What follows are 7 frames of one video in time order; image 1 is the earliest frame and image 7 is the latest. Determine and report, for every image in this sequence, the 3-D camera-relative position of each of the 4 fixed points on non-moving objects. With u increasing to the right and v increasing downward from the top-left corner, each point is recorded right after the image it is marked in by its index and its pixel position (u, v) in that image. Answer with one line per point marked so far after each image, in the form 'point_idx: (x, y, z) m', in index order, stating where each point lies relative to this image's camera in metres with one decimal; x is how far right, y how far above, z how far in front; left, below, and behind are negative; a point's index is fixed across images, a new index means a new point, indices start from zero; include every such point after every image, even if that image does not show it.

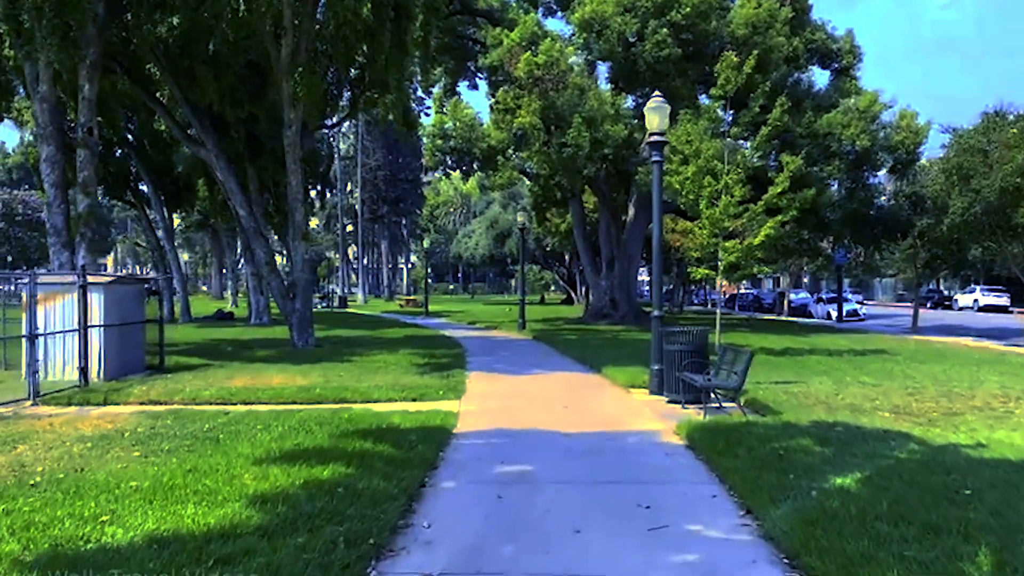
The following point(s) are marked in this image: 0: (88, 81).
0: (-9.0, +4.4, +18.9) m
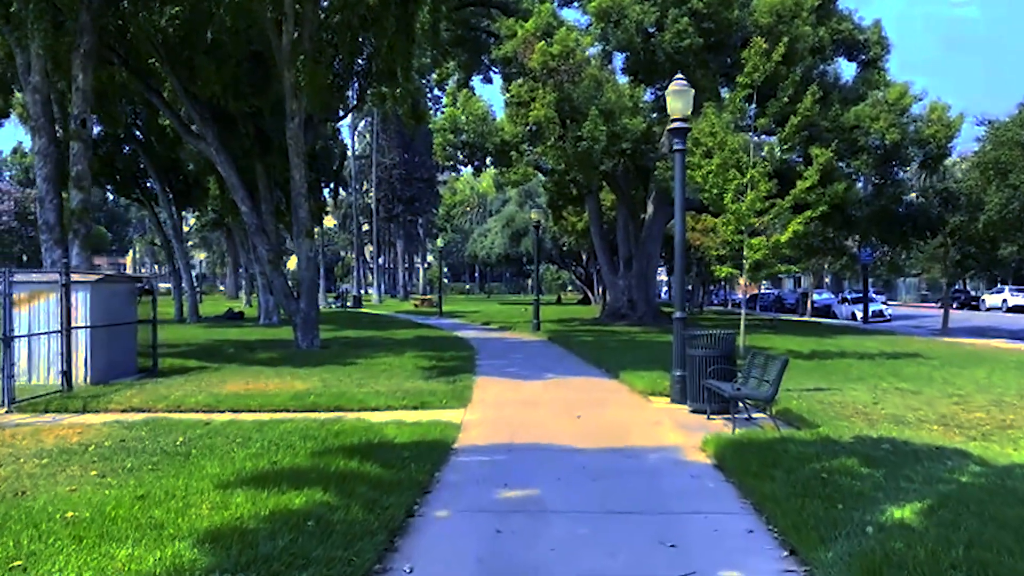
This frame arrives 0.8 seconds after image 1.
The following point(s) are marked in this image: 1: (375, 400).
0: (-8.8, +4.4, +18.1) m
1: (-1.9, -1.5, +12.3) m
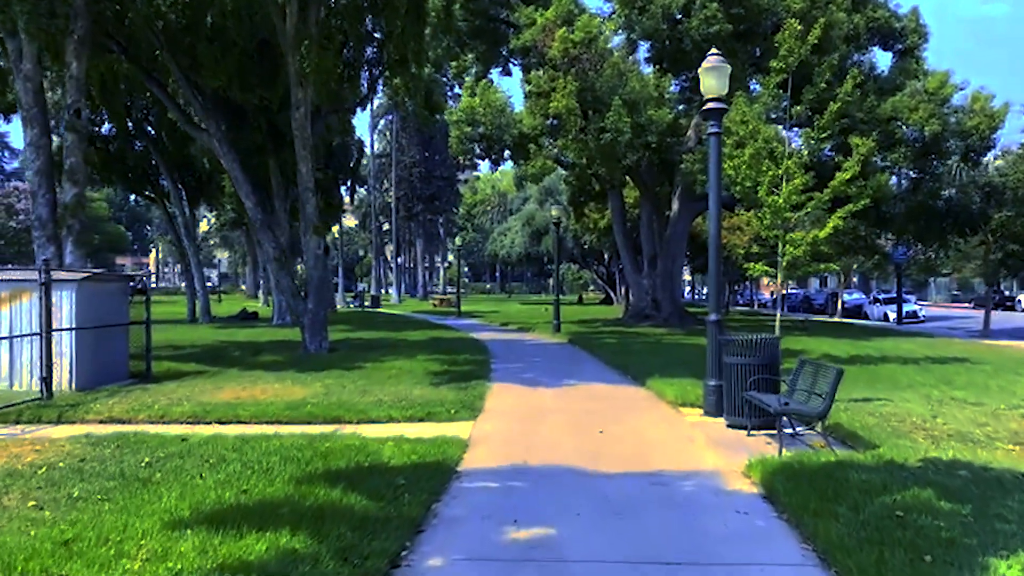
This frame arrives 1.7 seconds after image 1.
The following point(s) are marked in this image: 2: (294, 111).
0: (-8.4, +4.4, +17.2) m
1: (-1.7, -1.5, +11.1) m
2: (-4.6, +3.7, +18.8) m
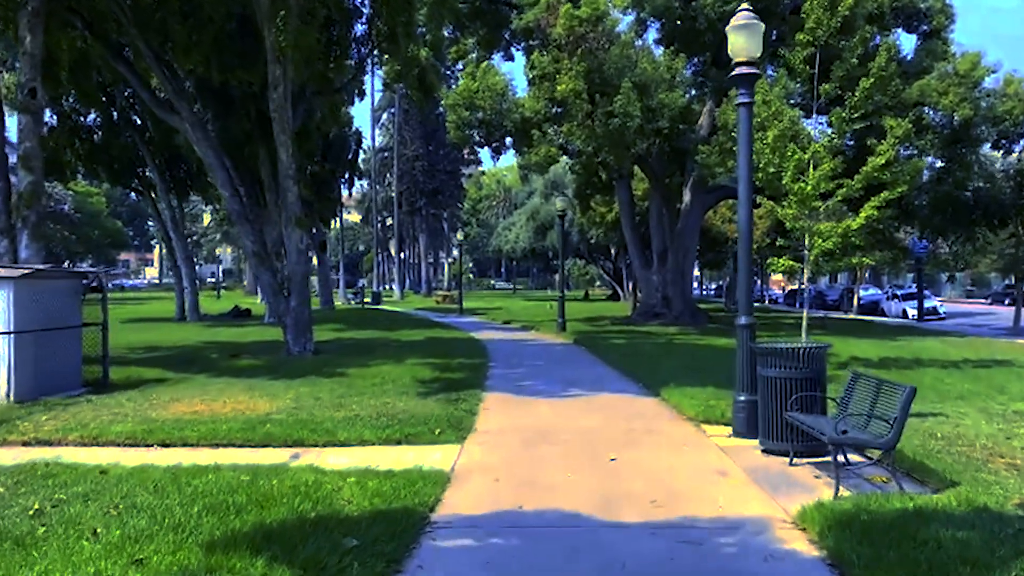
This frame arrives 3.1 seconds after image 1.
0: (-8.4, +4.5, +15.6) m
1: (-1.8, -1.5, +9.5) m
2: (-4.6, +3.8, +17.1) m
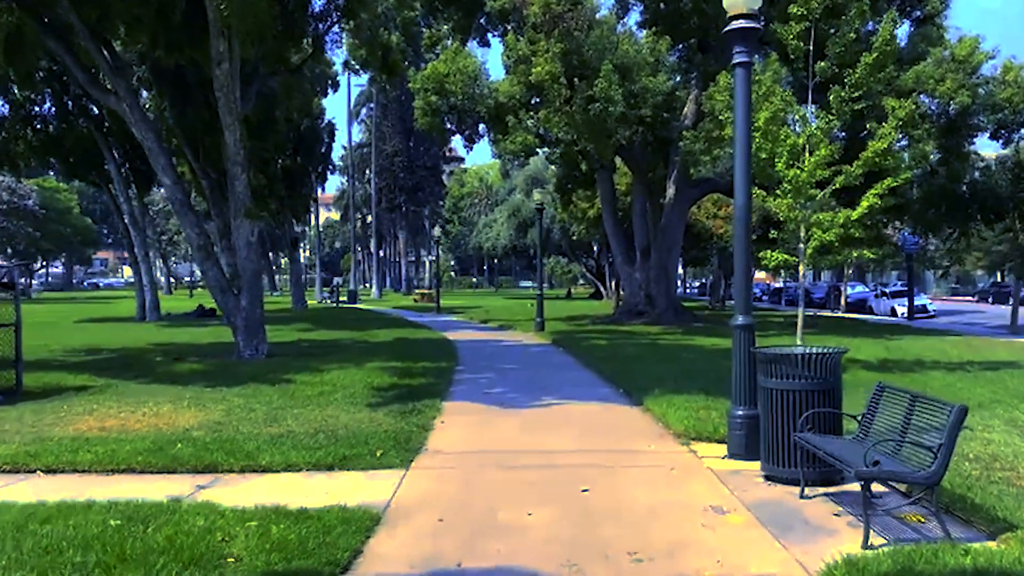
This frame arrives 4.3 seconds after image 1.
0: (-9.0, +4.5, +13.9) m
1: (-2.2, -1.5, +8.0) m
2: (-5.2, +3.8, +15.6) m
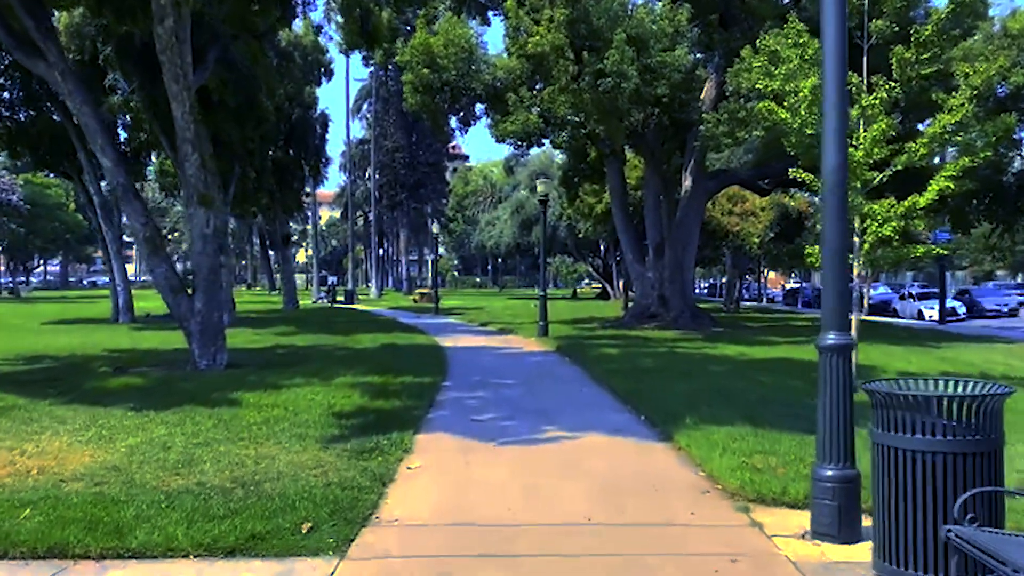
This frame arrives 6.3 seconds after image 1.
0: (-9.0, +4.5, +11.6) m
1: (-2.2, -1.5, +5.6) m
2: (-5.2, +3.8, +13.2) m
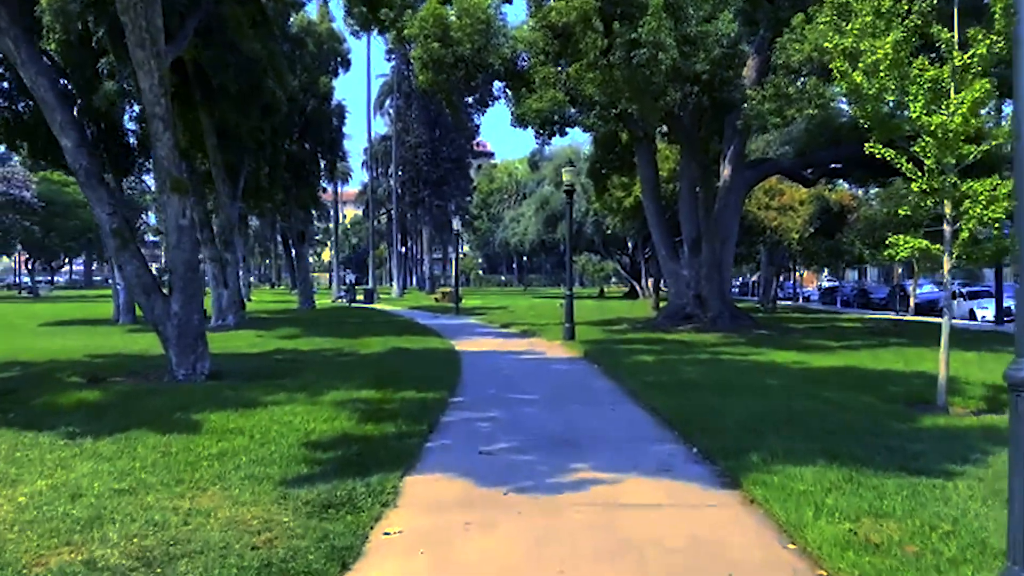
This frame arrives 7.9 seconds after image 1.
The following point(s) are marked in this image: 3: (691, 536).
0: (-8.8, +4.5, +9.9) m
1: (-2.2, -1.5, +3.7) m
2: (-4.9, +3.8, +11.4) m
3: (+1.1, -1.5, +5.3) m
